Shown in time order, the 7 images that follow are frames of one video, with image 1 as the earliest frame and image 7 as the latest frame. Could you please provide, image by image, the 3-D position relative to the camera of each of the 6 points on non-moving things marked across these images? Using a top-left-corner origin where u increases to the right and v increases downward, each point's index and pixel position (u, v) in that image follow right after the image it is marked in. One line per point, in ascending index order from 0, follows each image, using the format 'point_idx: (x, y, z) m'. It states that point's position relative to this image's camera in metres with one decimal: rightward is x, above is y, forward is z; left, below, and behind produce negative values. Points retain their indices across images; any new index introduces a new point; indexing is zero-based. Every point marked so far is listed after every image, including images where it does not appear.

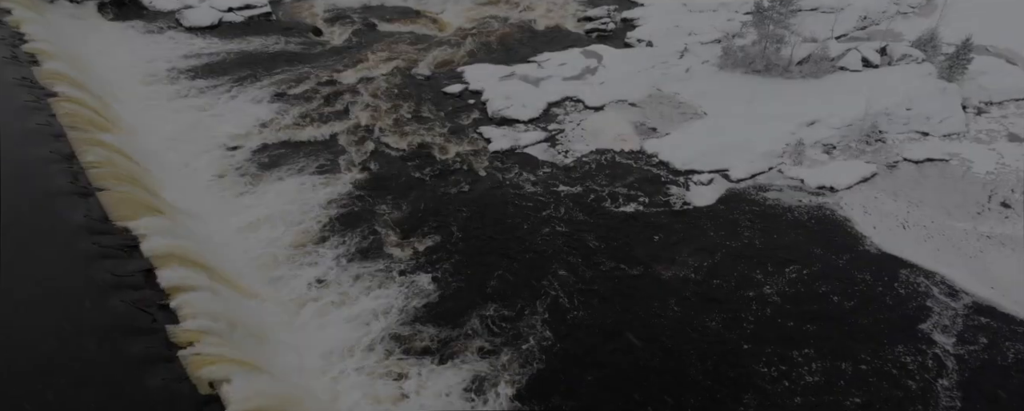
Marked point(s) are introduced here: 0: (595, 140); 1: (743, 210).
0: (+2.3, +1.8, +19.8) m
1: (+5.3, -0.1, +17.2) m
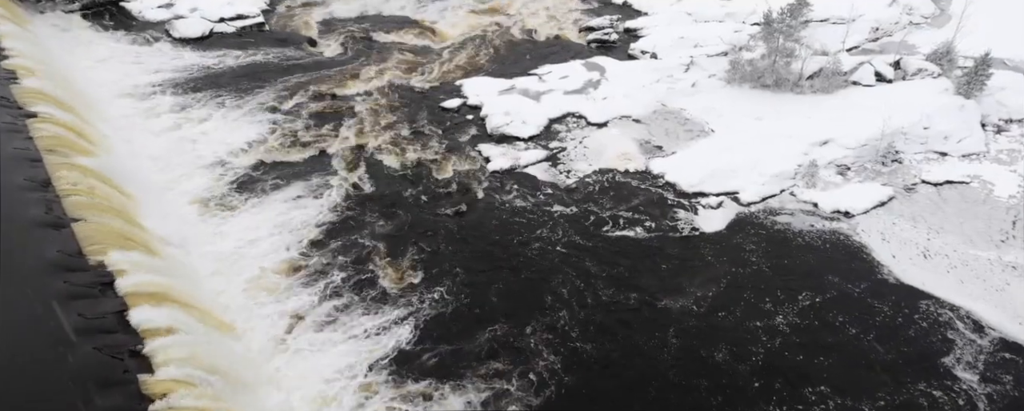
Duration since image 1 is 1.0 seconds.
0: (+2.3, +1.2, +19.0) m
1: (+5.3, -0.6, +16.4) m
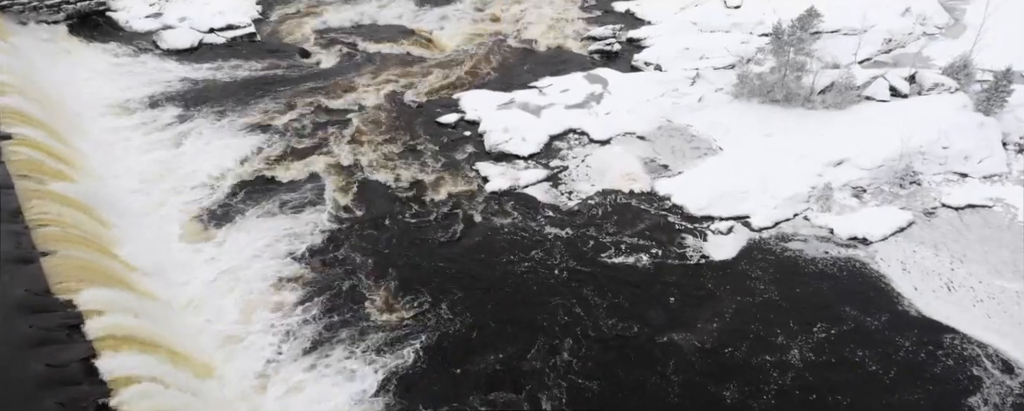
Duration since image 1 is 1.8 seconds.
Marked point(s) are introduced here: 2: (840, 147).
0: (+2.2, +0.7, +18.1) m
1: (+5.3, -1.2, +15.6) m
2: (+8.1, +1.4, +17.9) m
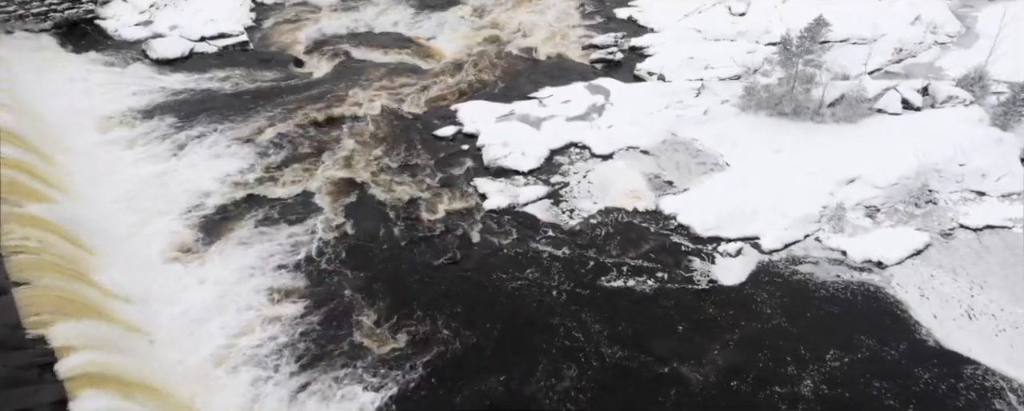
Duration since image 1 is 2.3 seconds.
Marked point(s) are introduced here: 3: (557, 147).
0: (+2.2, +0.2, +17.5) m
1: (+5.3, -1.6, +14.9) m
2: (+8.1, +1.0, +17.2) m
3: (+1.2, +1.6, +19.4) m
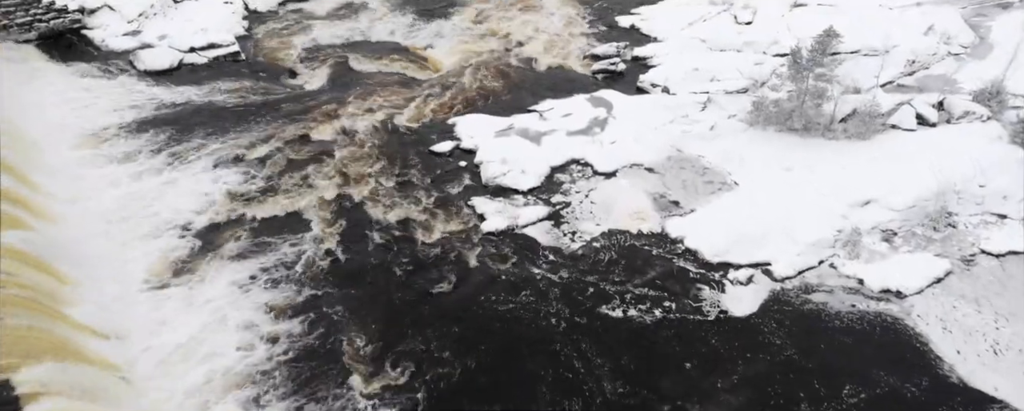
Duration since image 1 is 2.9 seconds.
0: (+2.2, -0.3, +16.8) m
1: (+5.2, -2.1, +14.2) m
2: (+8.1, +0.5, +16.5) m
3: (+1.2, +1.1, +18.6) m
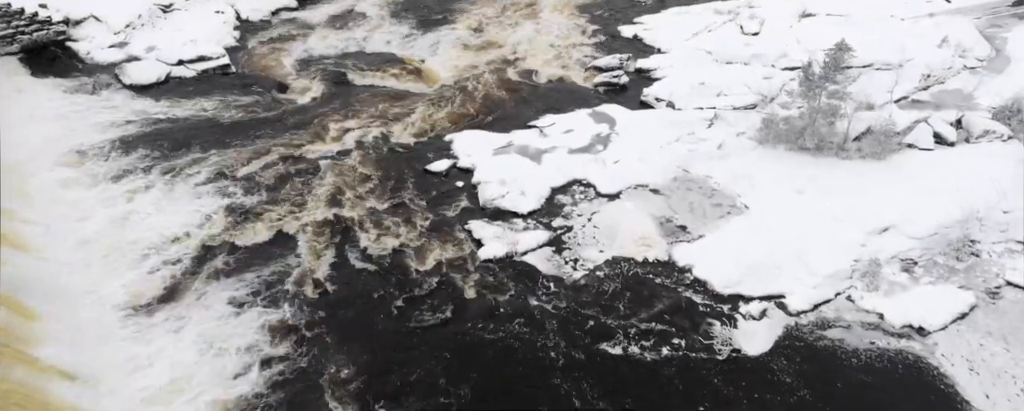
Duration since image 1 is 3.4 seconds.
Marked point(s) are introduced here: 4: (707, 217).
0: (+2.2, -0.8, +16.0) m
1: (+5.2, -2.7, +13.4) m
2: (+8.1, -0.1, +15.7) m
3: (+1.2, +0.5, +17.8) m
4: (+4.4, -0.3, +16.3) m
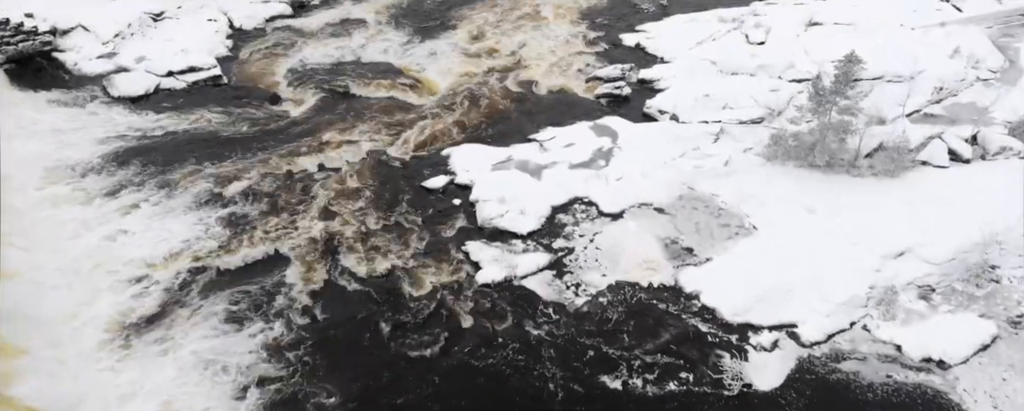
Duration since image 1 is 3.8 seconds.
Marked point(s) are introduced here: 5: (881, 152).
0: (+2.2, -1.3, +15.3) m
1: (+5.2, -3.1, +12.7) m
2: (+8.1, -0.5, +15.0) m
3: (+1.2, 0.0, +17.2) m
4: (+4.4, -0.7, +15.7) m
5: (+8.6, +1.2, +16.8) m
